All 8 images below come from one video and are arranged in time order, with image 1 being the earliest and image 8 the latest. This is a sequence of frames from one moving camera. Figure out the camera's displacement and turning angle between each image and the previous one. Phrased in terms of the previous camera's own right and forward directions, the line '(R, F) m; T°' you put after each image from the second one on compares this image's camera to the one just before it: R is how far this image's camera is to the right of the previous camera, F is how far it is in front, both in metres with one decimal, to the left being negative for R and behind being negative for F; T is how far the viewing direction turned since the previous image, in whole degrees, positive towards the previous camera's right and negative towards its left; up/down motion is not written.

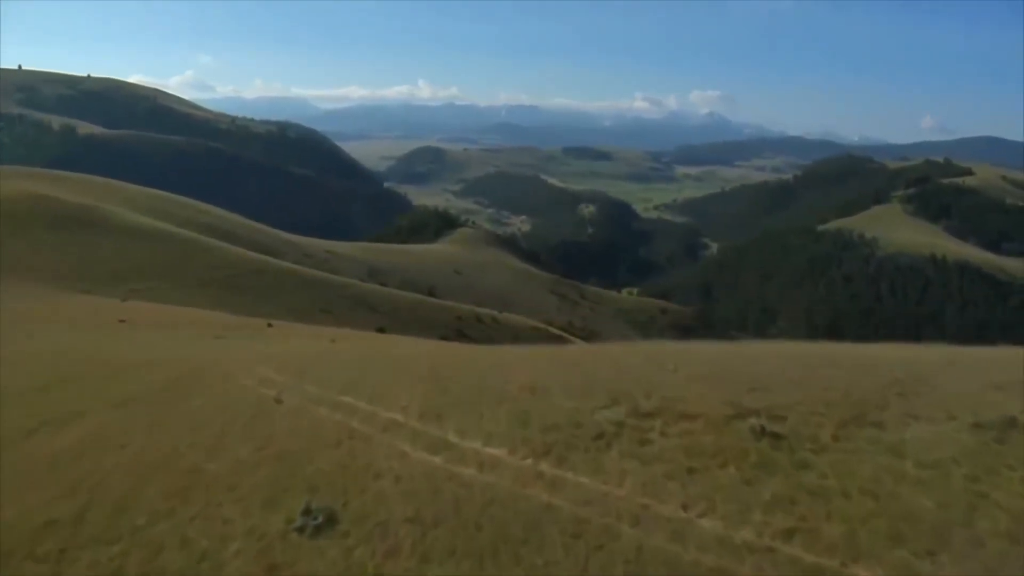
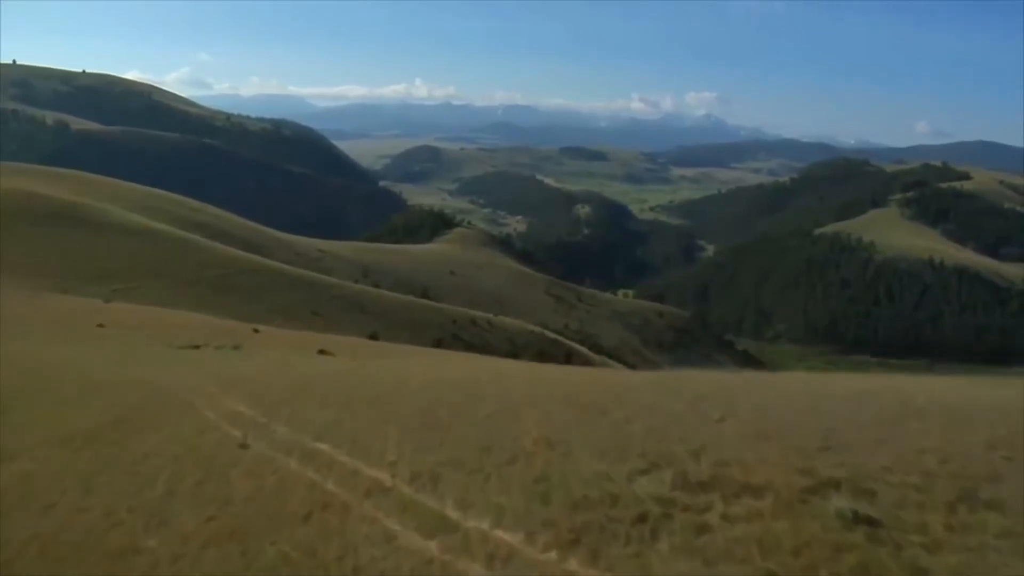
(-0.1, +1.4) m; 0°
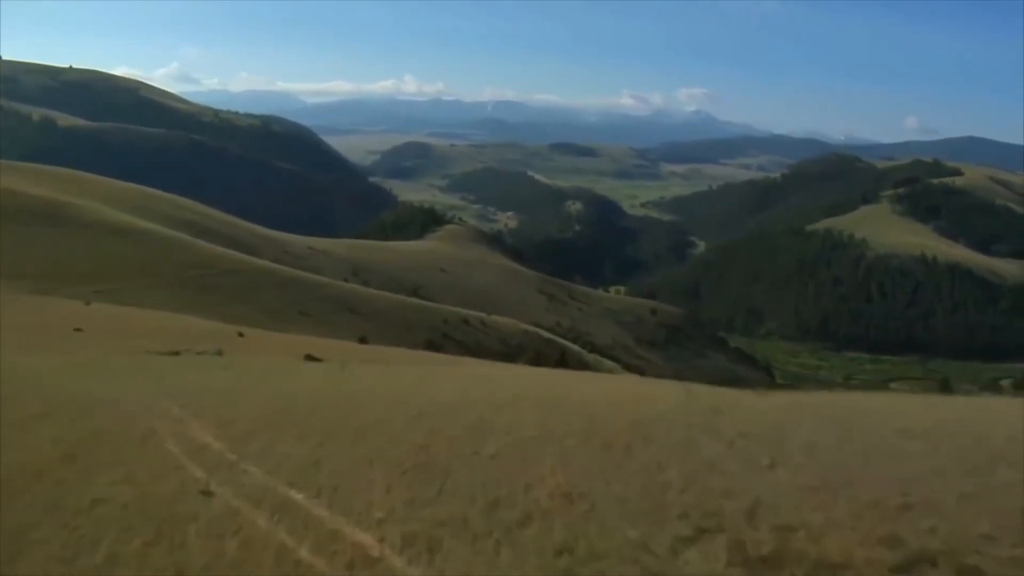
(-0.1, +1.1) m; +1°
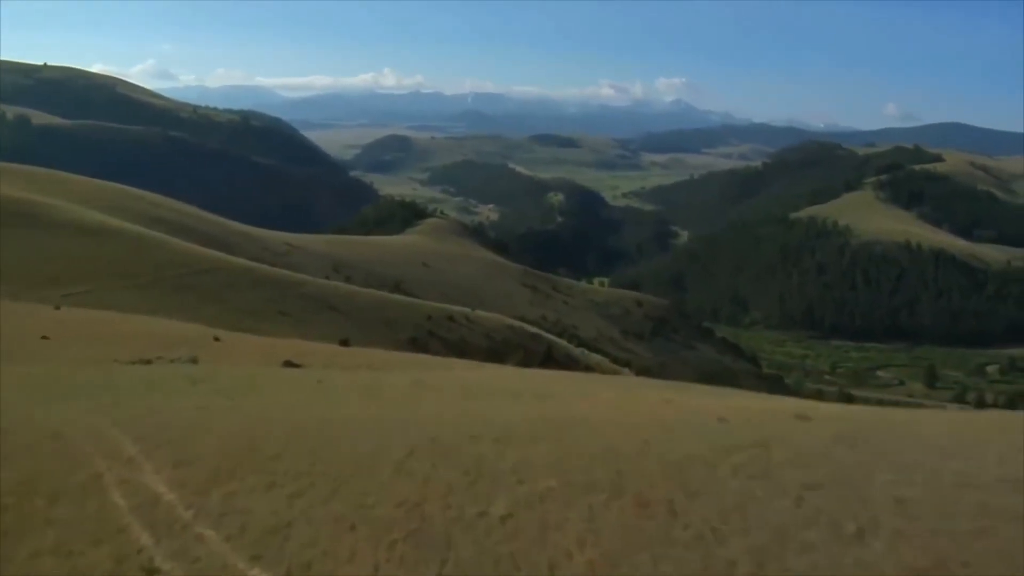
(-0.2, +1.2) m; +1°
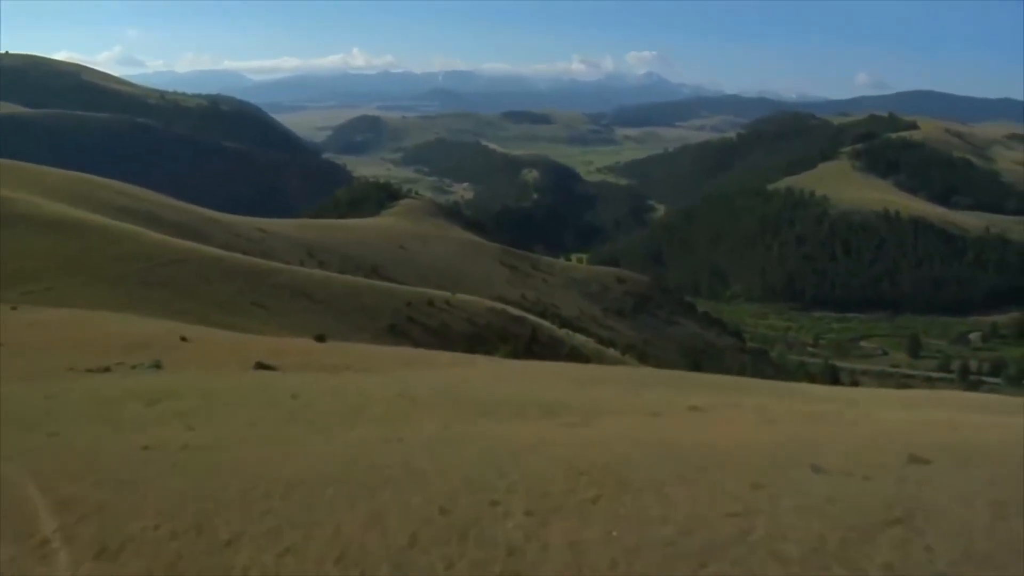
(-0.3, +1.8) m; +1°
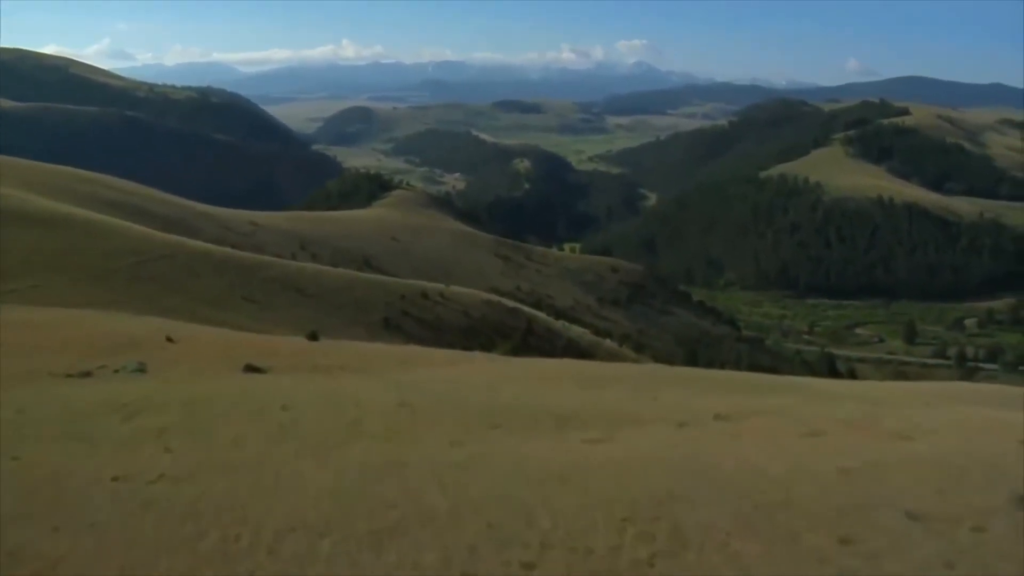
(-0.2, +0.9) m; 0°
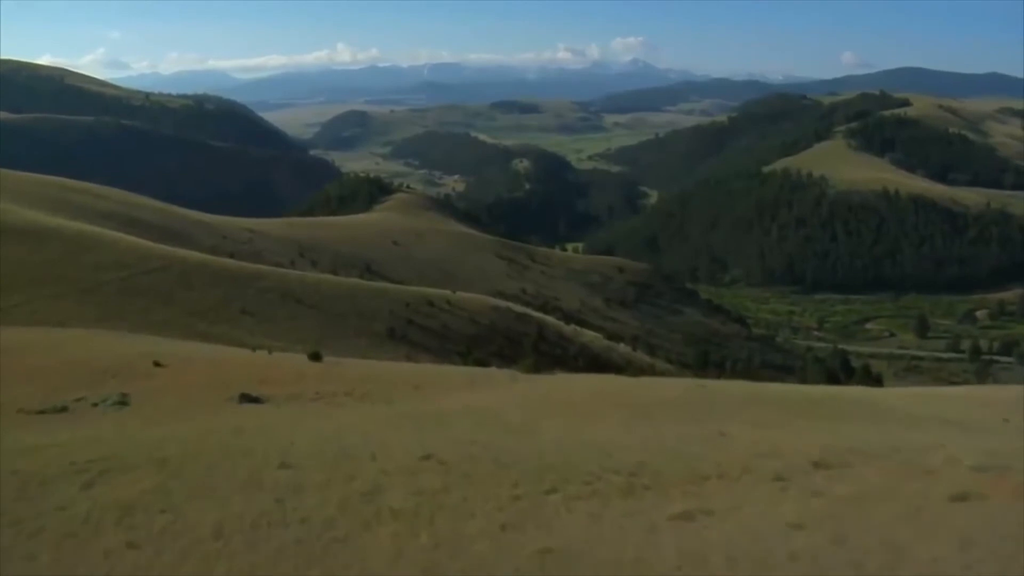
(-0.4, +2.1) m; 0°
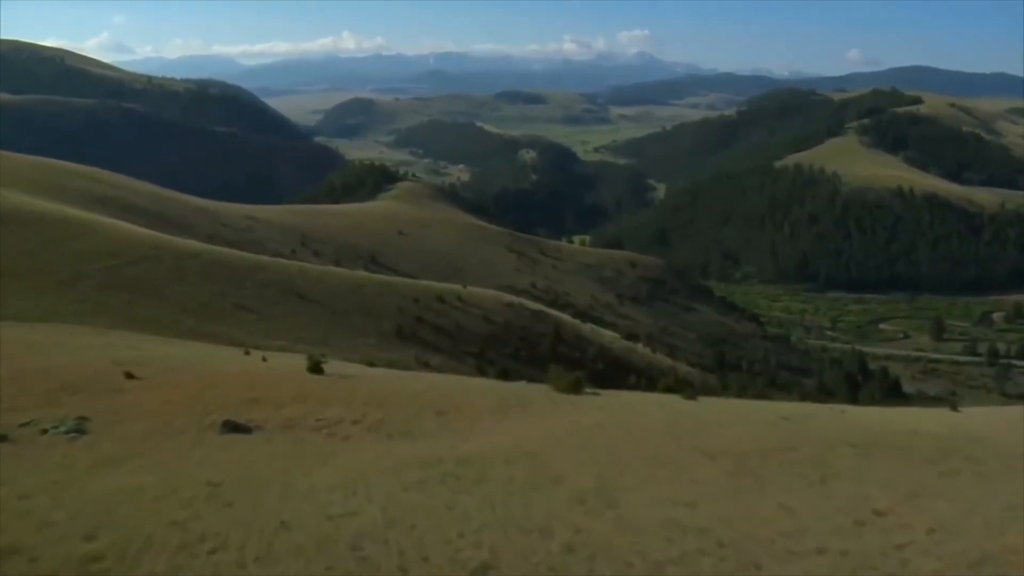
(-0.7, +3.2) m; 0°
